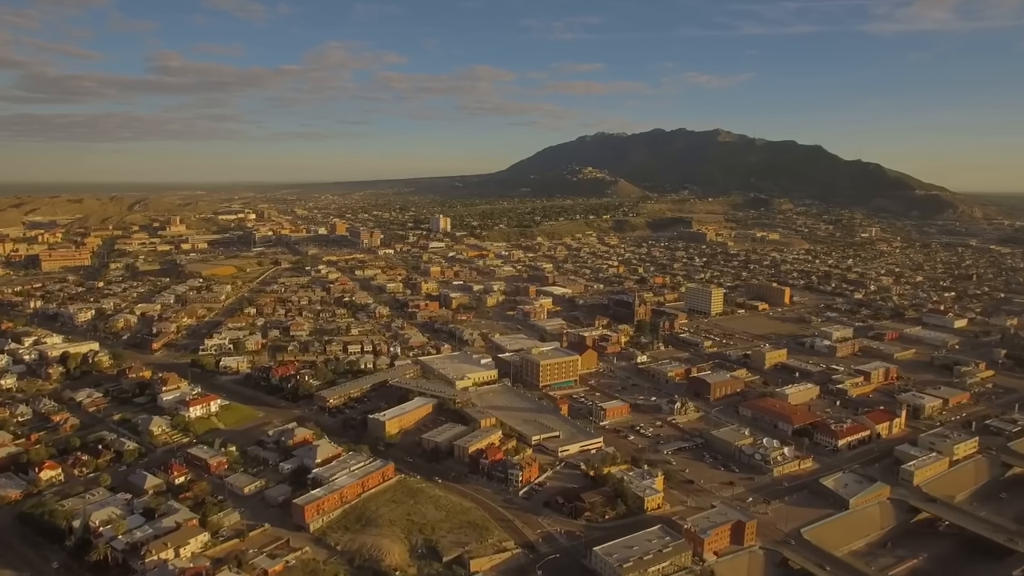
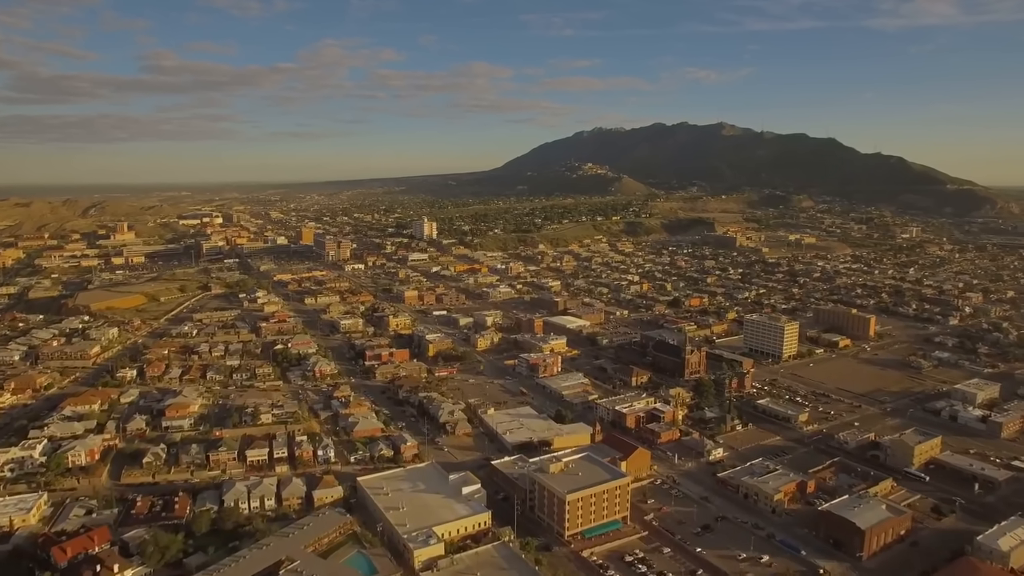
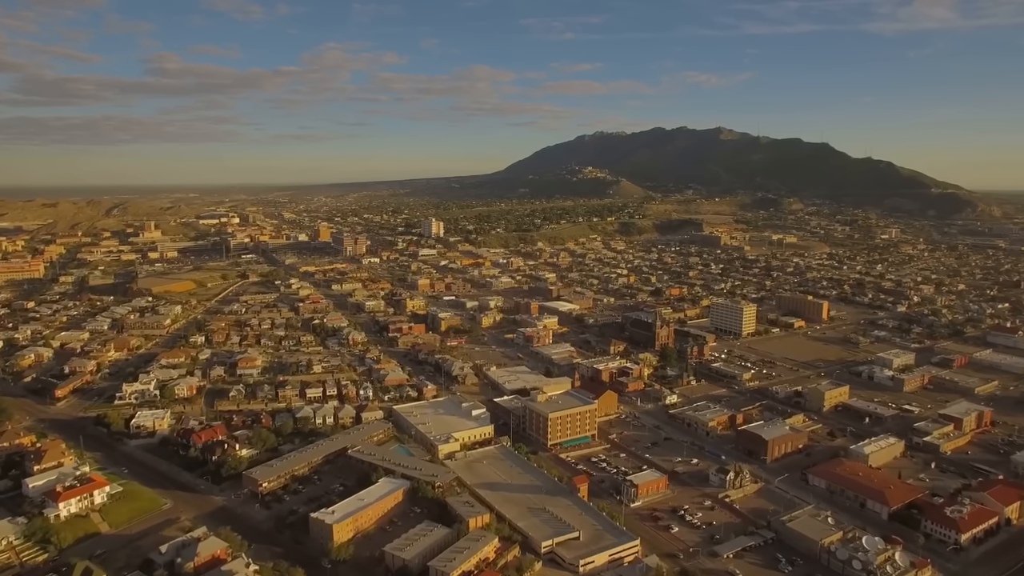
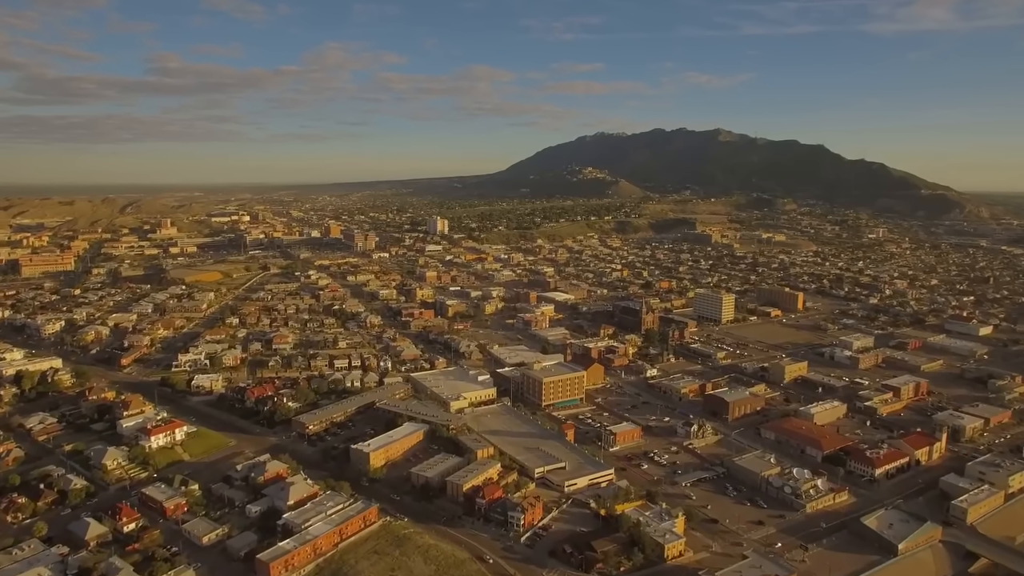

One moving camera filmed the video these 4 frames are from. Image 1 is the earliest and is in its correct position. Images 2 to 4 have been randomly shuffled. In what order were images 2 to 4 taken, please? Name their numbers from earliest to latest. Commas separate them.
4, 3, 2
